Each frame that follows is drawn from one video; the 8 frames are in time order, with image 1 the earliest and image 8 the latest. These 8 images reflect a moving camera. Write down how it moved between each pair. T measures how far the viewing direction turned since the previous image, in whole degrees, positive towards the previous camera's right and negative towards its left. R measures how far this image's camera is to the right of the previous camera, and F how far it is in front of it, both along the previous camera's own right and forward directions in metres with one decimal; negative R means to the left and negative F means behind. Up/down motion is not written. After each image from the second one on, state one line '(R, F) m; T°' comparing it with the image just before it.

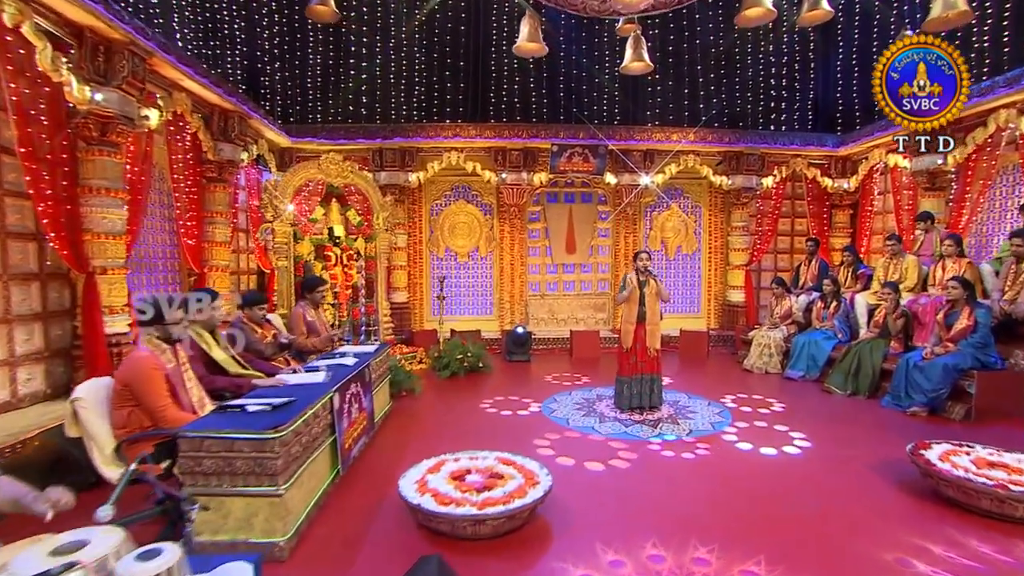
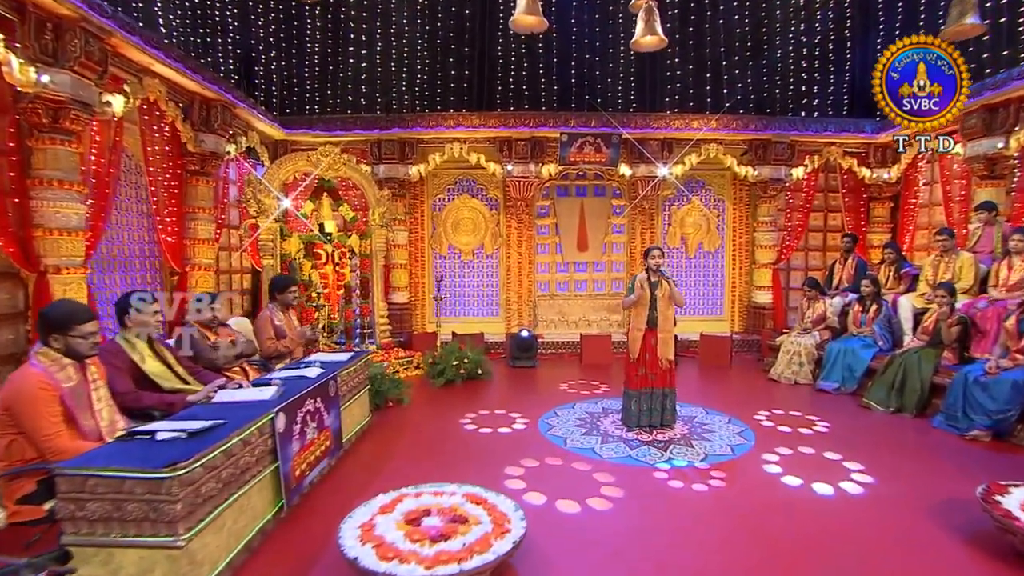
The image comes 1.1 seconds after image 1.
(+0.3, +0.7) m; -3°
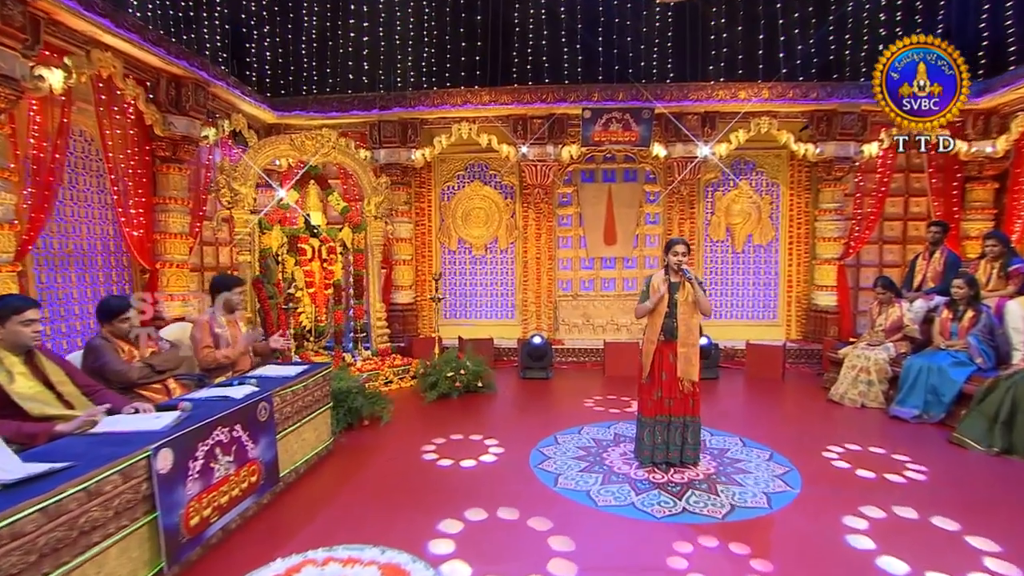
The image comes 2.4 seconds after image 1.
(+0.7, +1.2) m; -6°
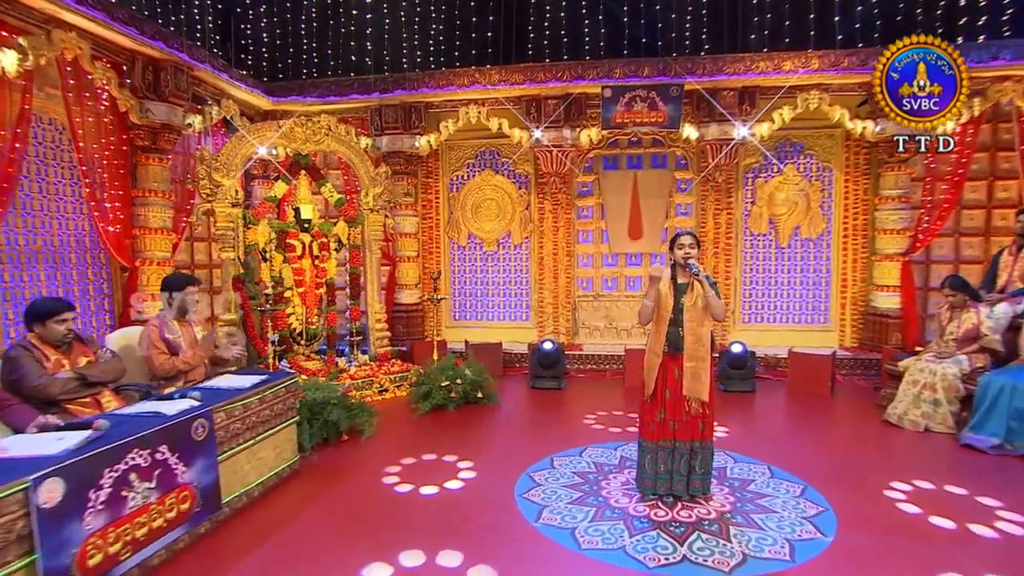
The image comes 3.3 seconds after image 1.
(+0.6, +0.8) m; -5°
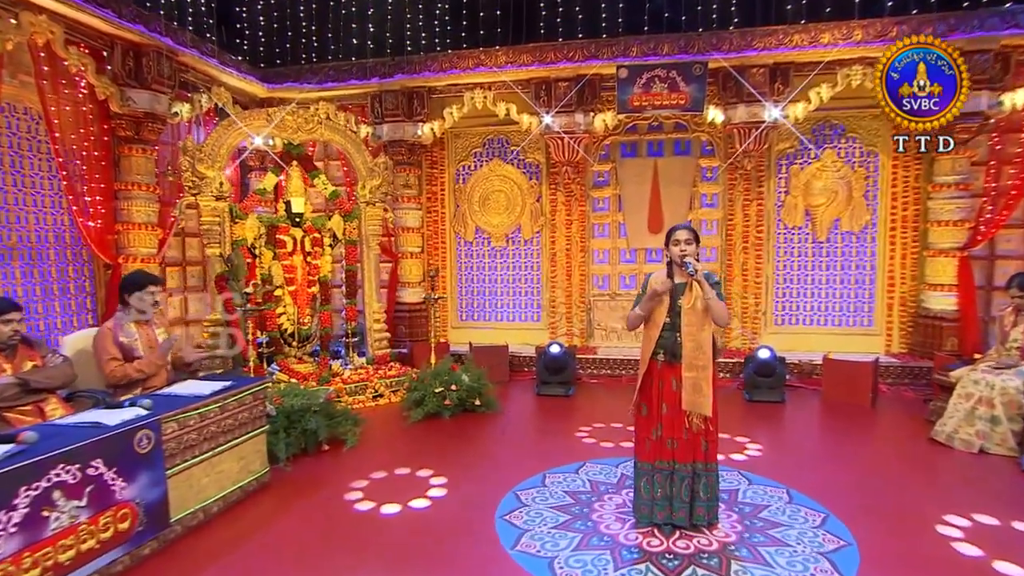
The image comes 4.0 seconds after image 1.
(+0.4, +0.6) m; -4°
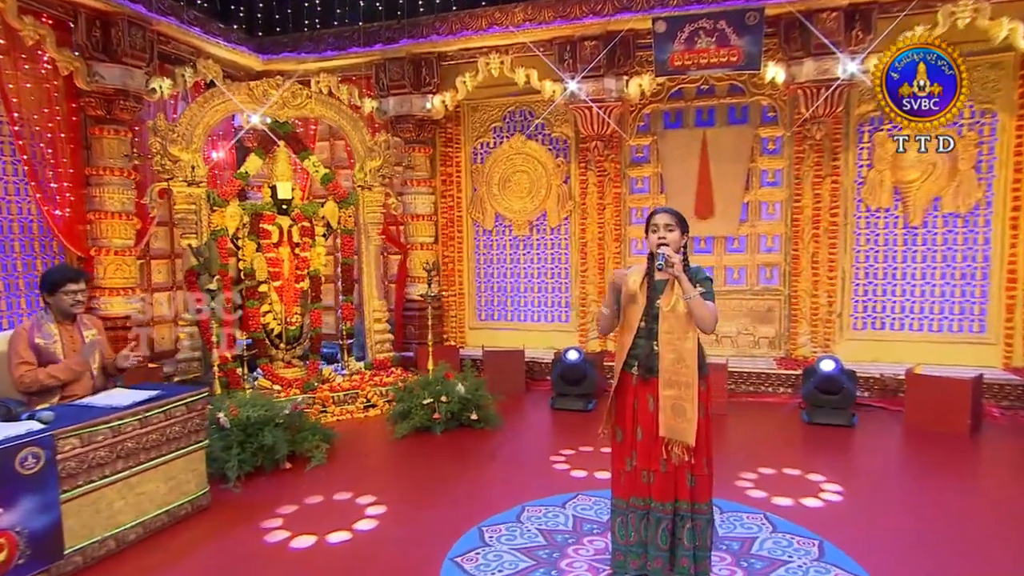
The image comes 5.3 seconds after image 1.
(+0.6, +1.0) m; -7°
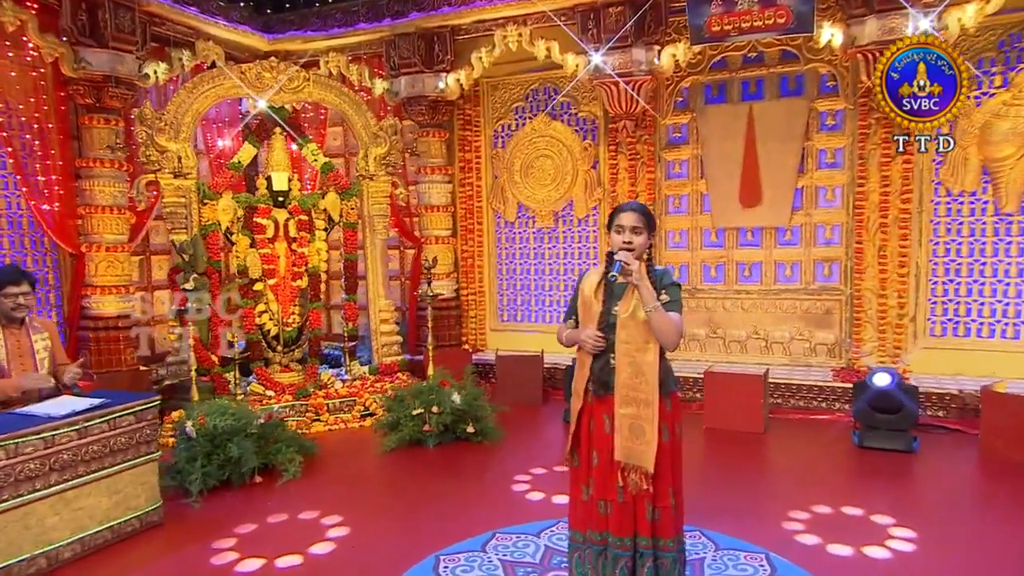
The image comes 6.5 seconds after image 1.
(+0.4, +0.6) m; -5°
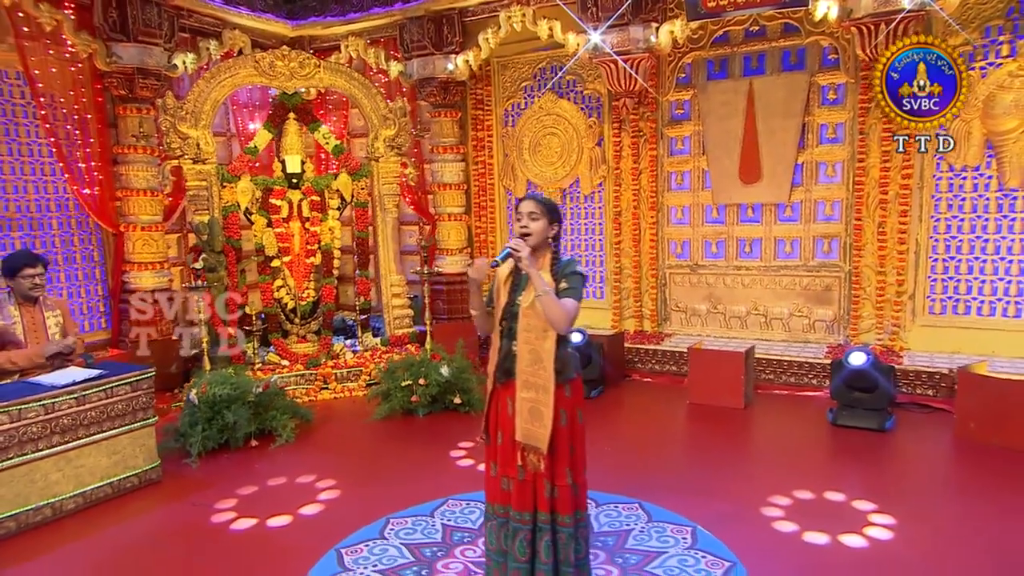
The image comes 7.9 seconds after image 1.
(+0.5, -0.2) m; -5°
